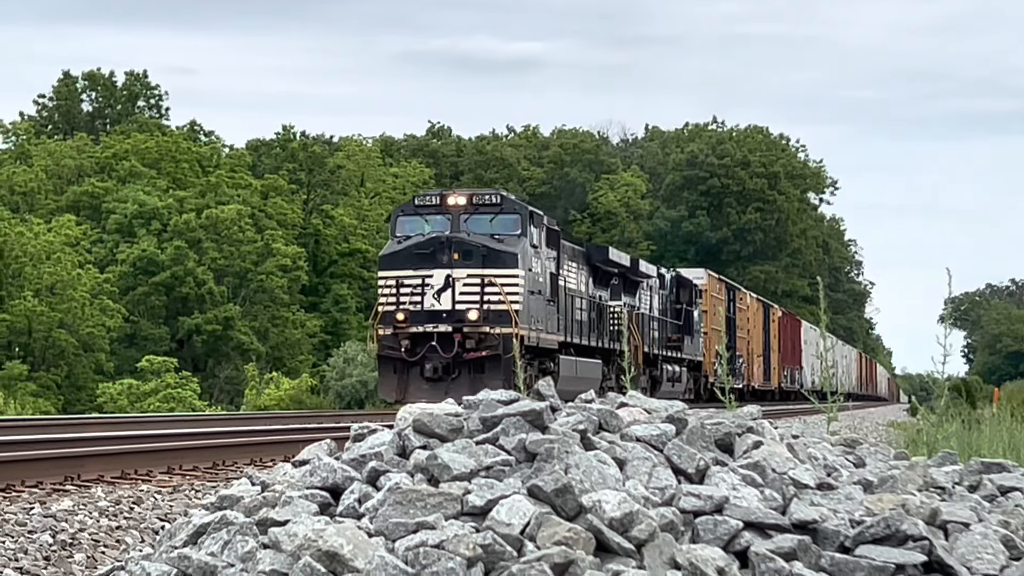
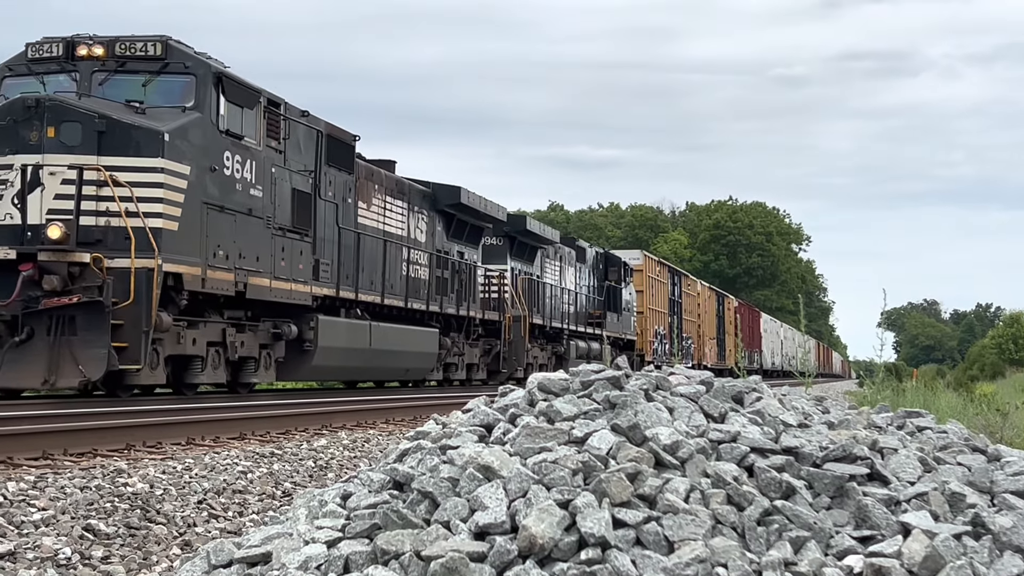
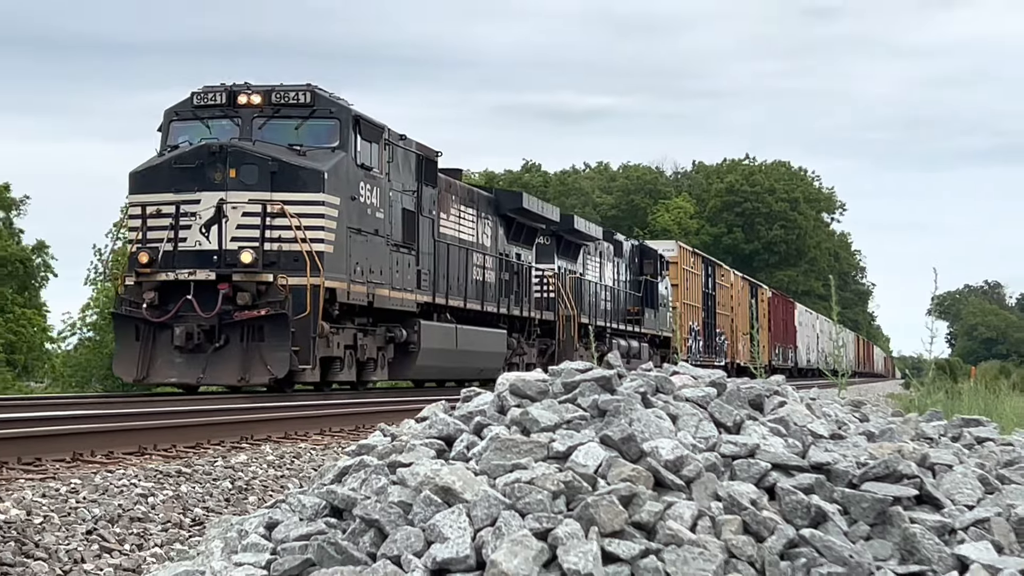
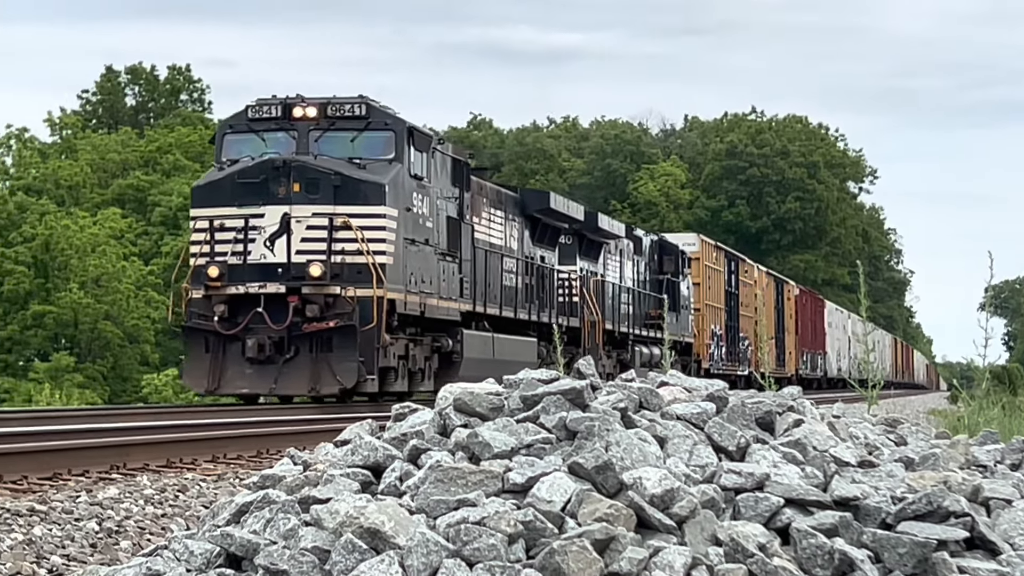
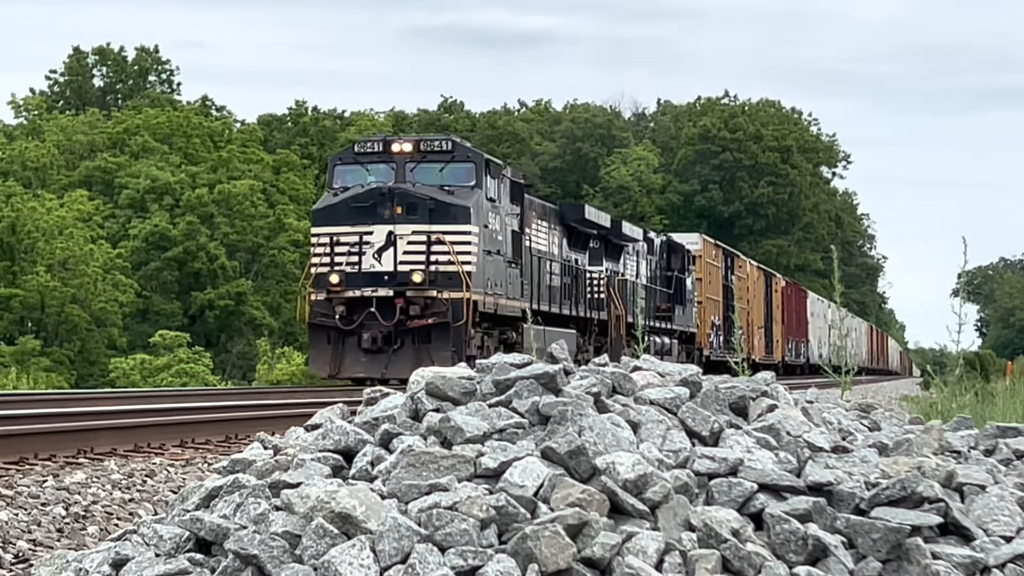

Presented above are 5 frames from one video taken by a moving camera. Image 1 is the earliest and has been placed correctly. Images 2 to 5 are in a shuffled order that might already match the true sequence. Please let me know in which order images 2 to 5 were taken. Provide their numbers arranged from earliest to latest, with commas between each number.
5, 4, 3, 2
